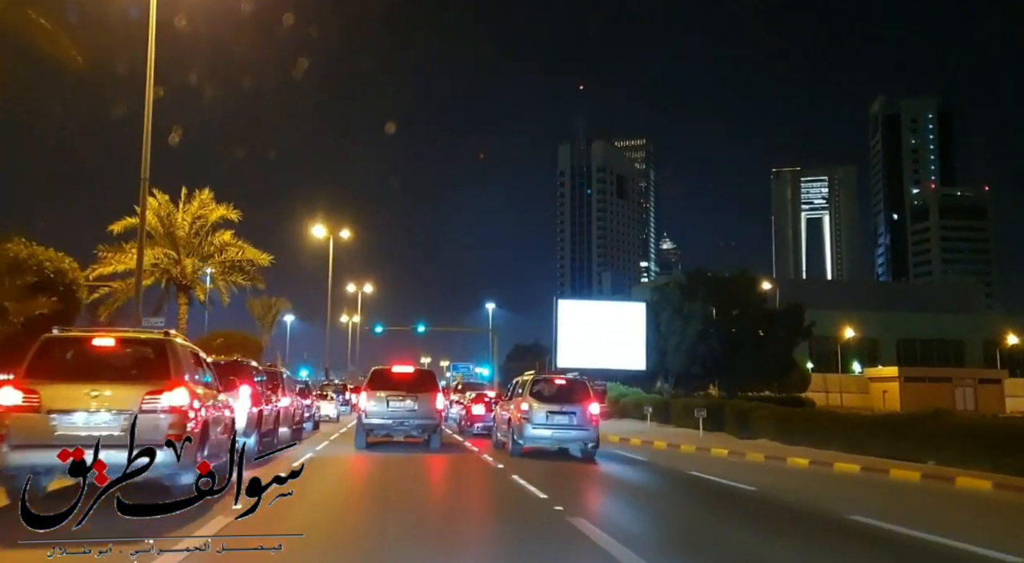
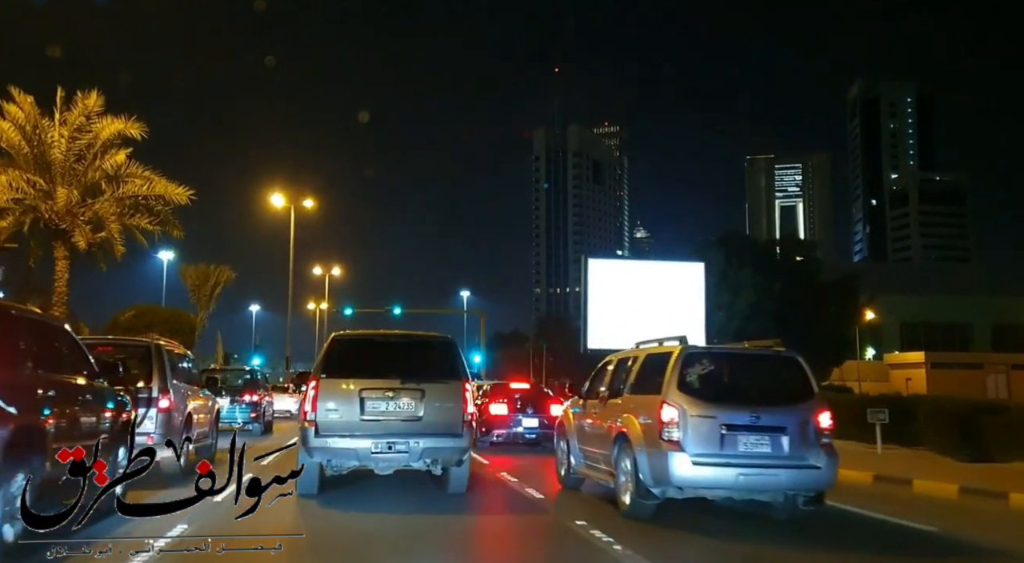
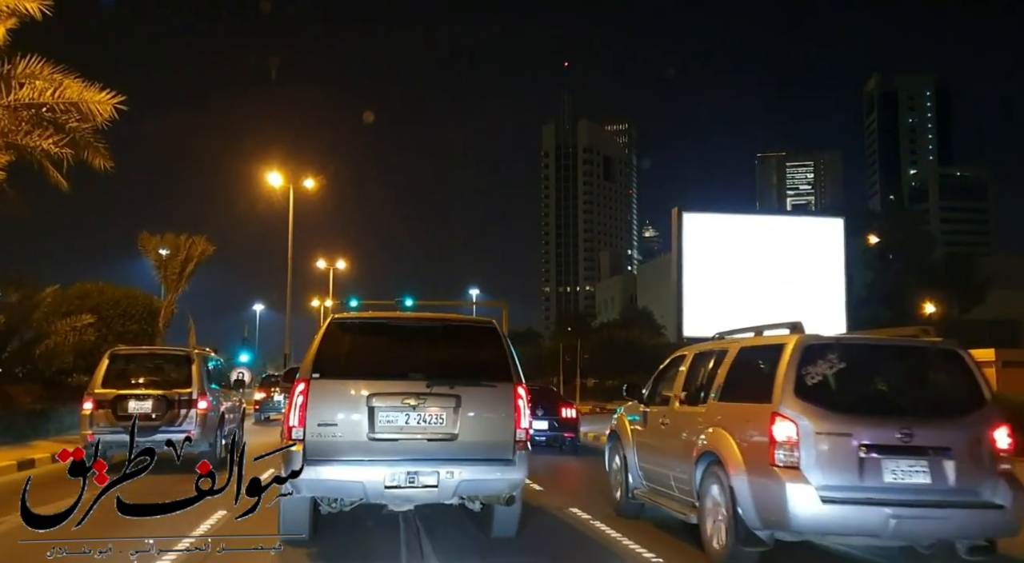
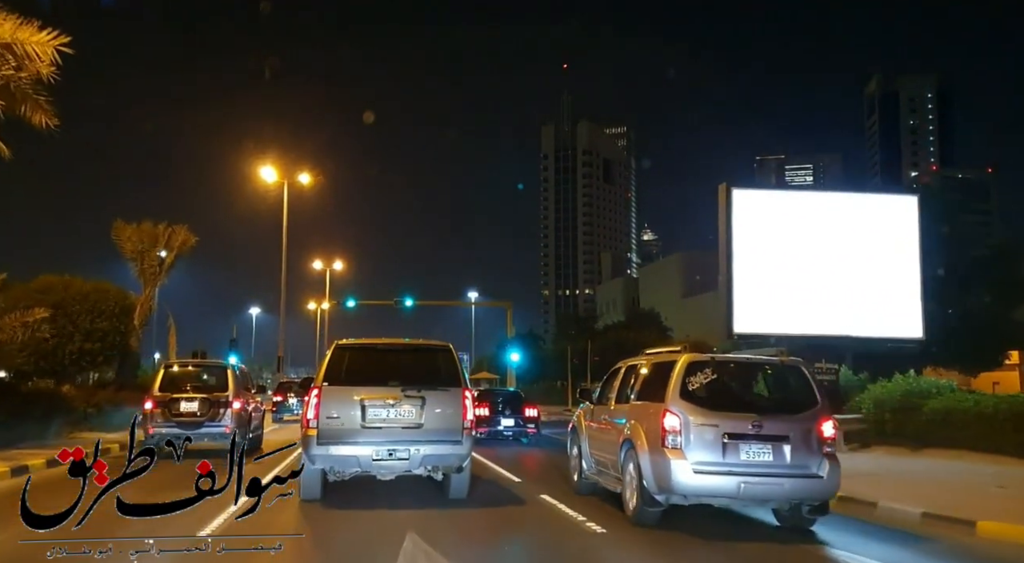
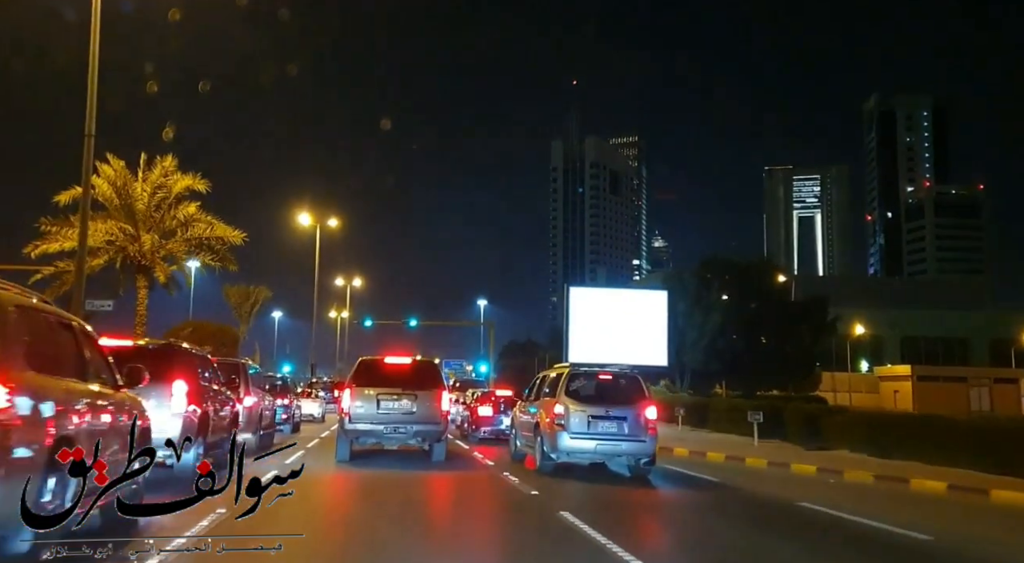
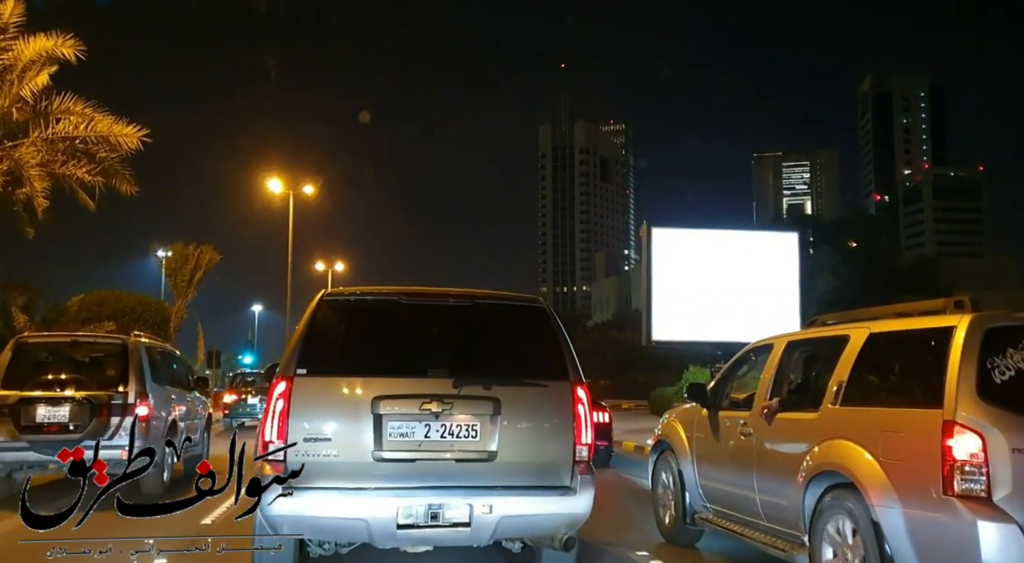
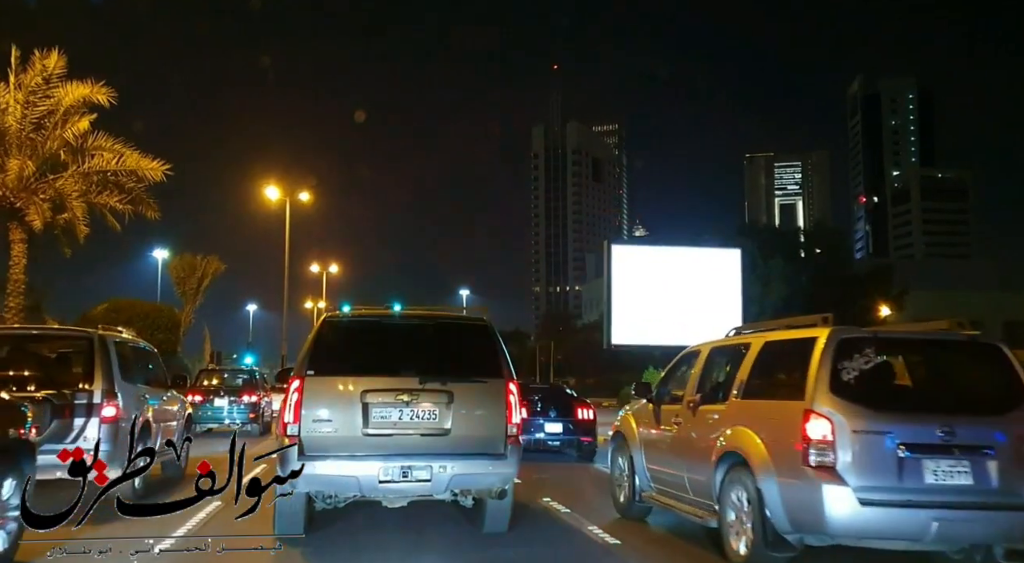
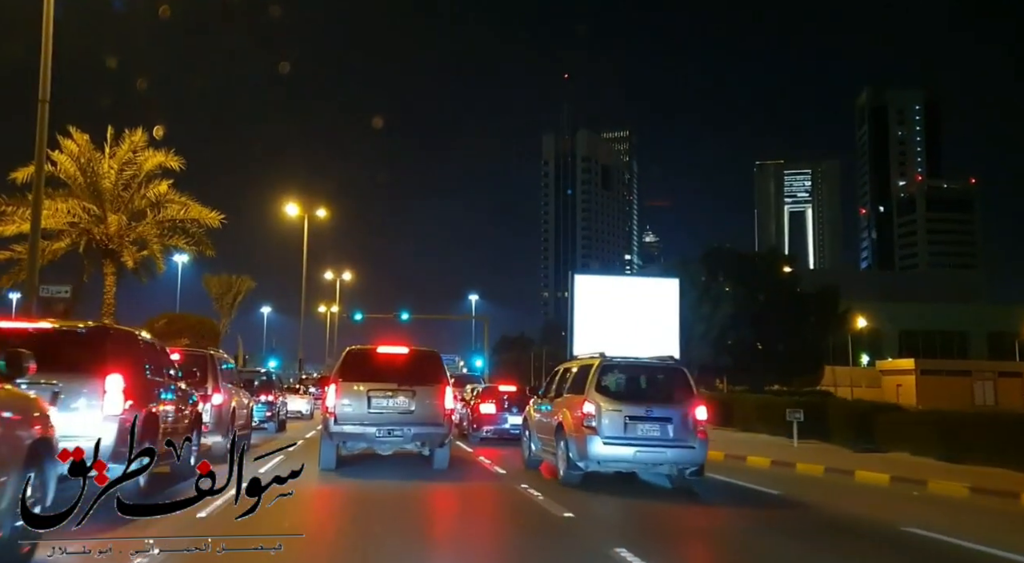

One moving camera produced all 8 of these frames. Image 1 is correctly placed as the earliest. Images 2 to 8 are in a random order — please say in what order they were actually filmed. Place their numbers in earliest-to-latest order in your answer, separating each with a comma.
5, 8, 2, 7, 6, 3, 4
